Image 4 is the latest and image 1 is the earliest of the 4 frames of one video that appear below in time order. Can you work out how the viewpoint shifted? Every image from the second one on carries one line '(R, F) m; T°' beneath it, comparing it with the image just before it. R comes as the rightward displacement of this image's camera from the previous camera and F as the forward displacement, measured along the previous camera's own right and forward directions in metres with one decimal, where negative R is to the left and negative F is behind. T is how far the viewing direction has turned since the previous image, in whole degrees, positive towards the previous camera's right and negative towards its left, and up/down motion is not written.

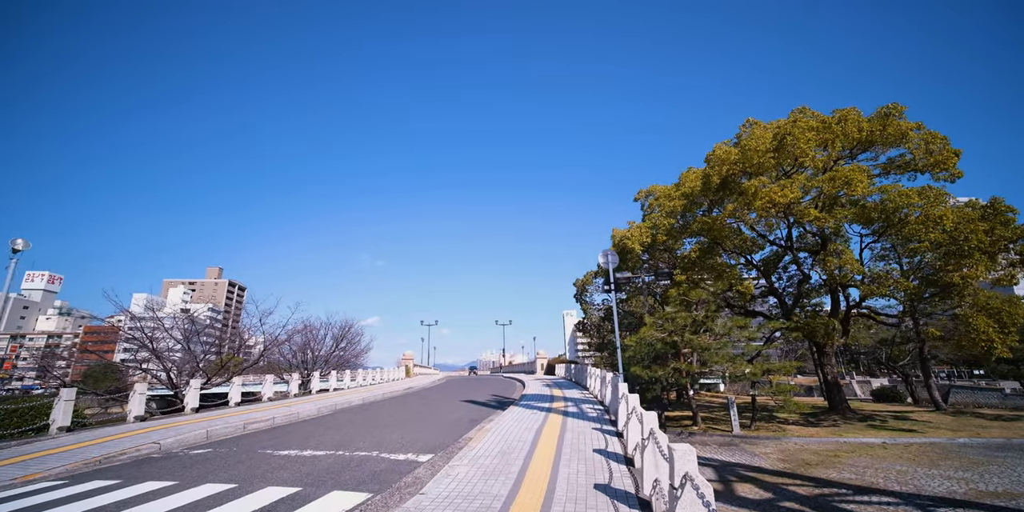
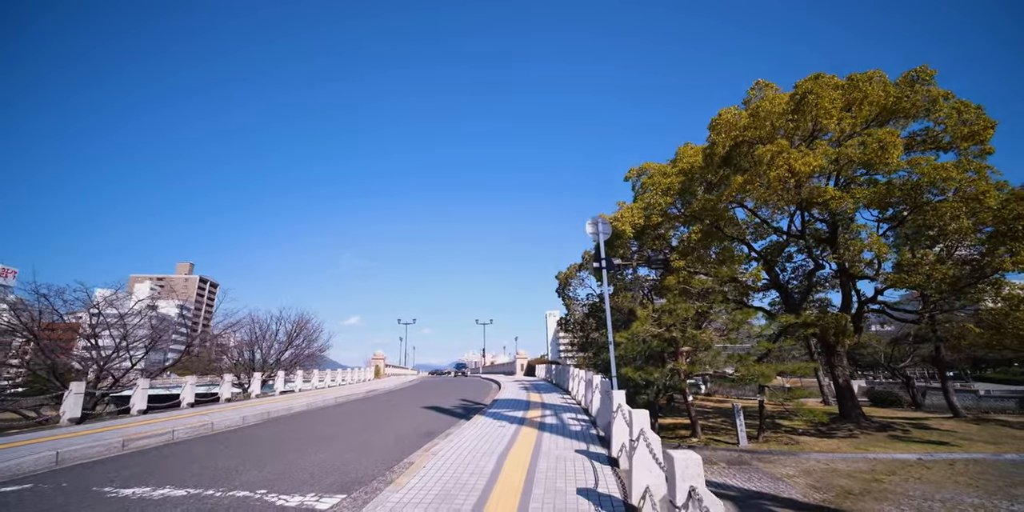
(+0.4, +2.2) m; +2°
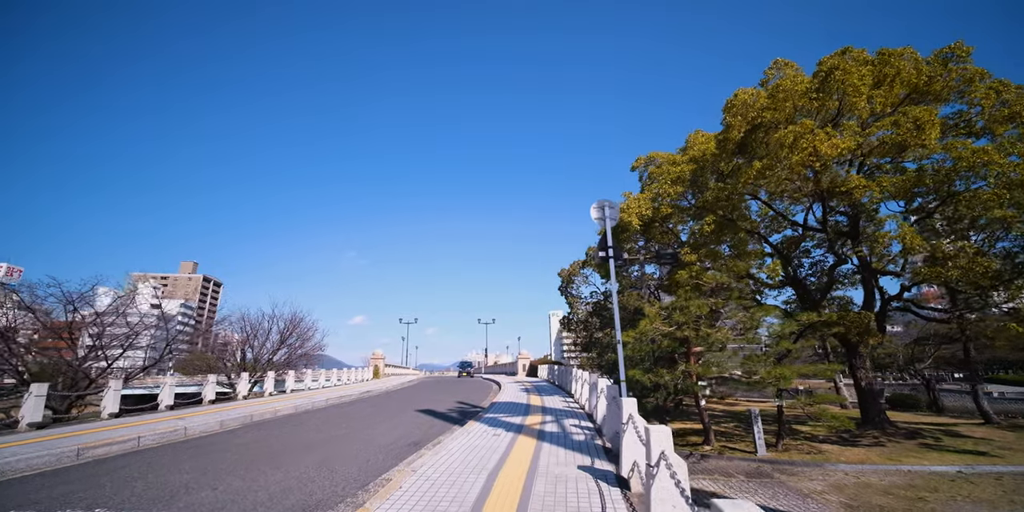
(+0.1, +0.9) m; 0°
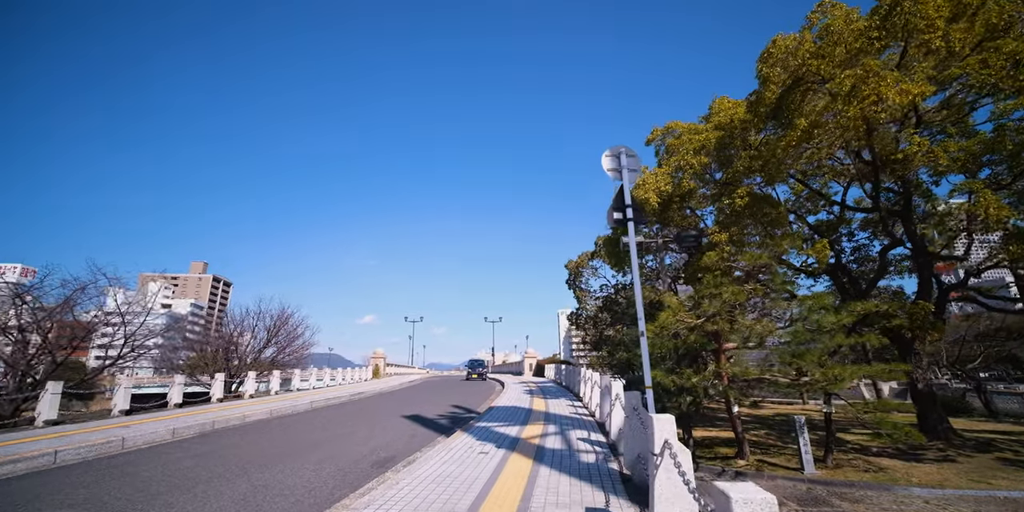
(+0.3, +1.6) m; -1°
